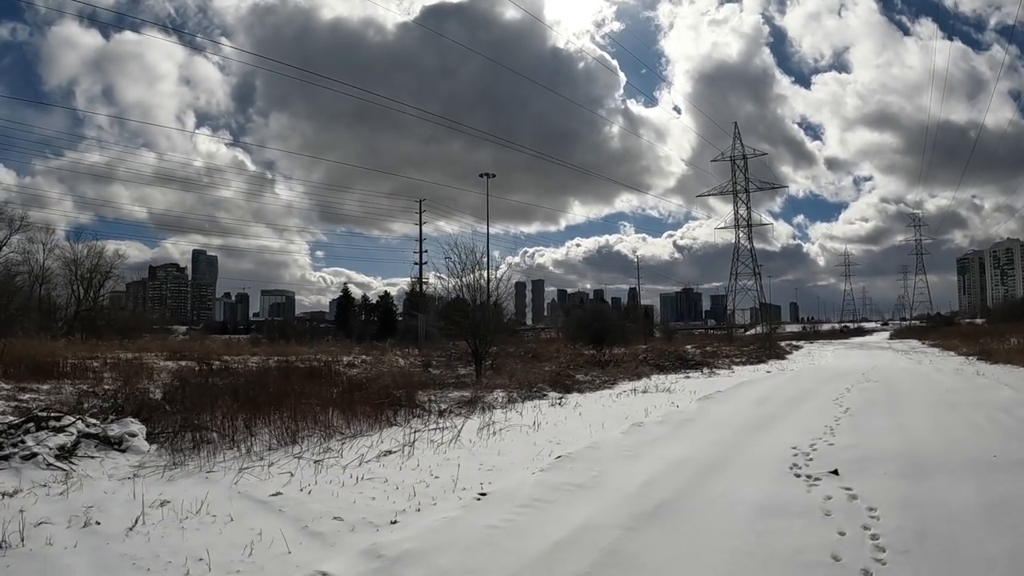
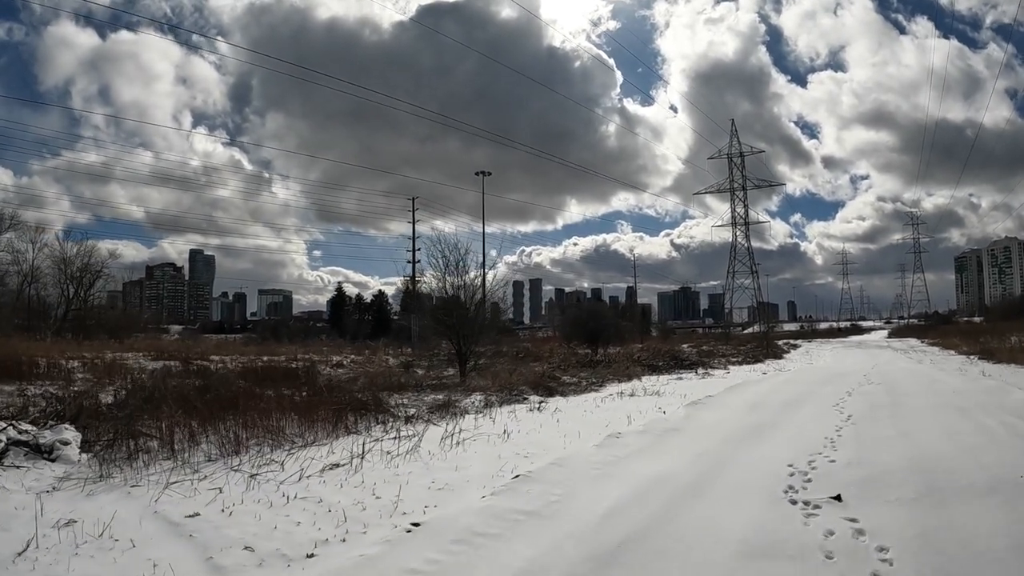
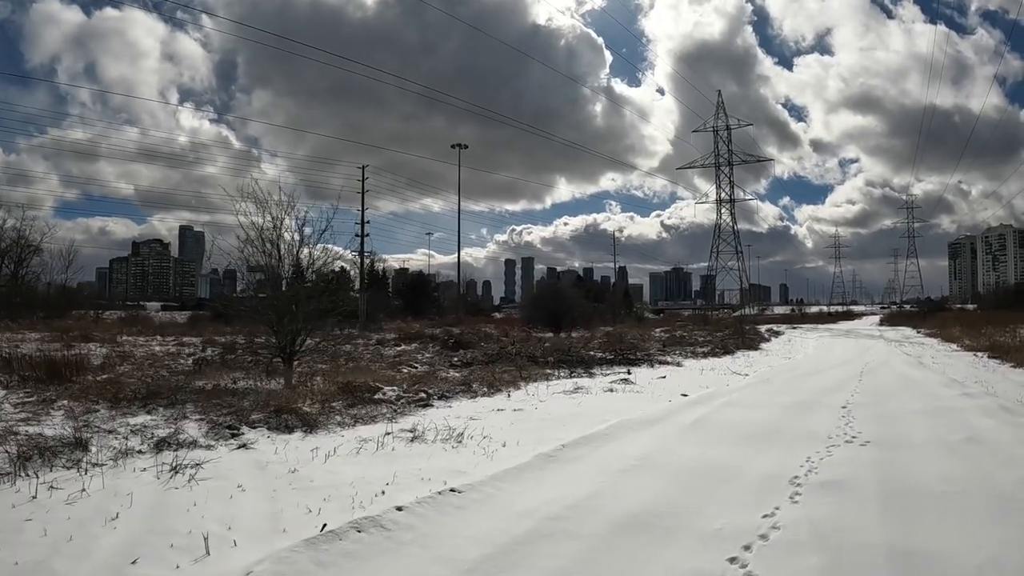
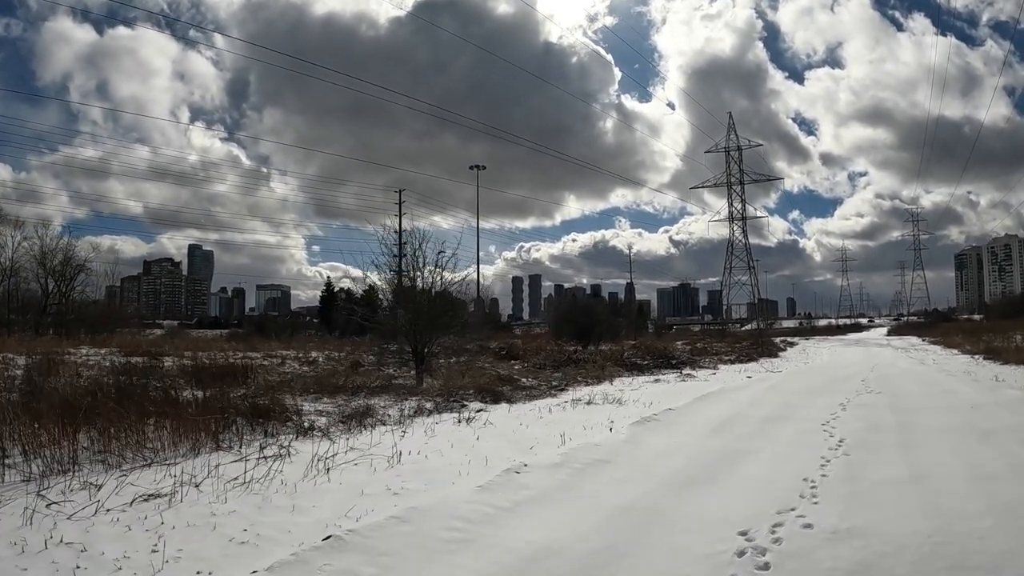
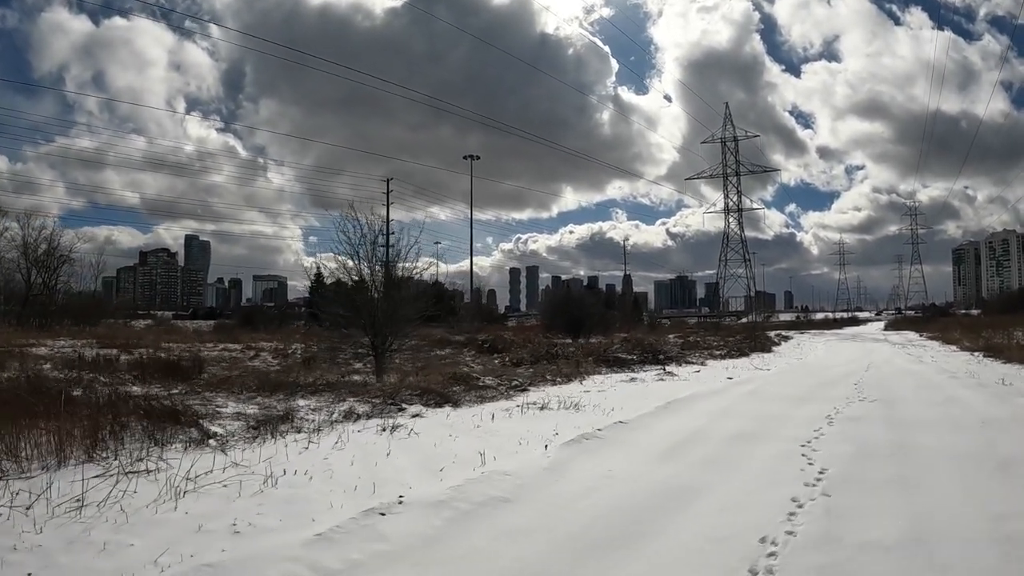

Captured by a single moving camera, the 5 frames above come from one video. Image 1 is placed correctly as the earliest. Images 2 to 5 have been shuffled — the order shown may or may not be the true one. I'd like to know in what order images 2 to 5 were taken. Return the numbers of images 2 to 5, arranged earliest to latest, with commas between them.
2, 4, 5, 3
